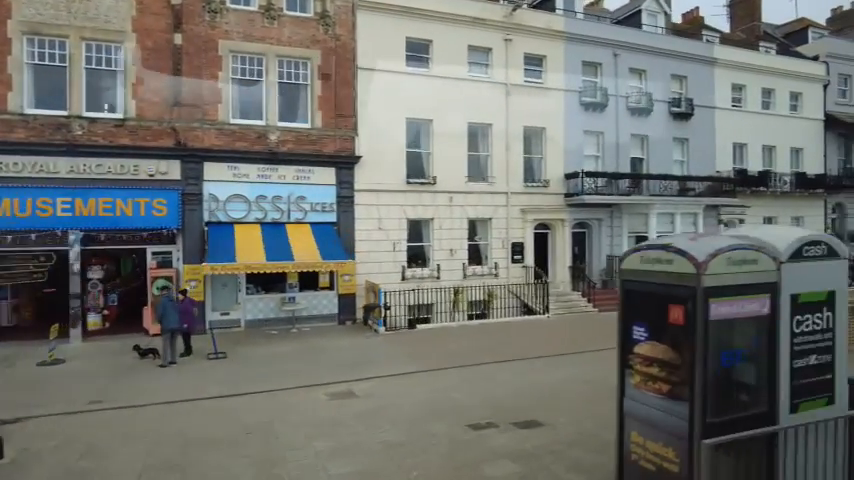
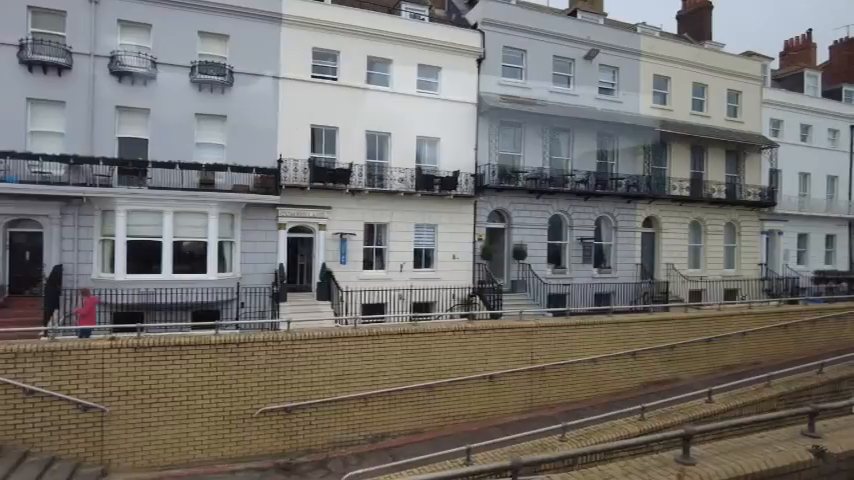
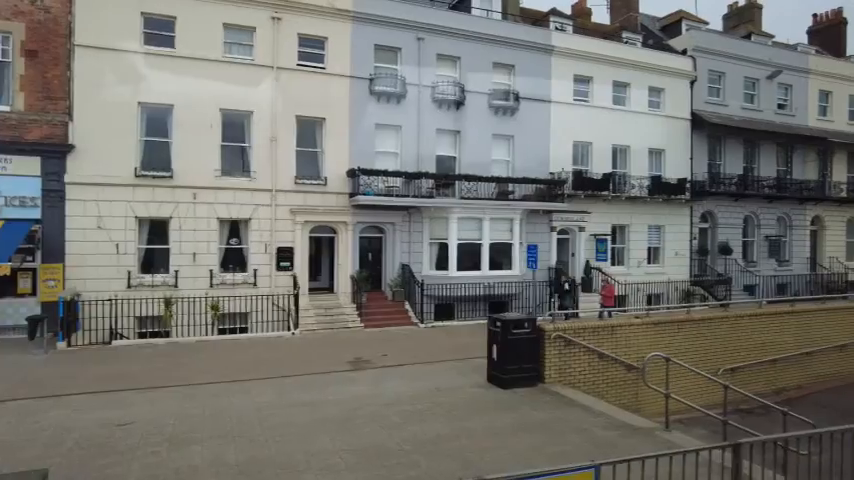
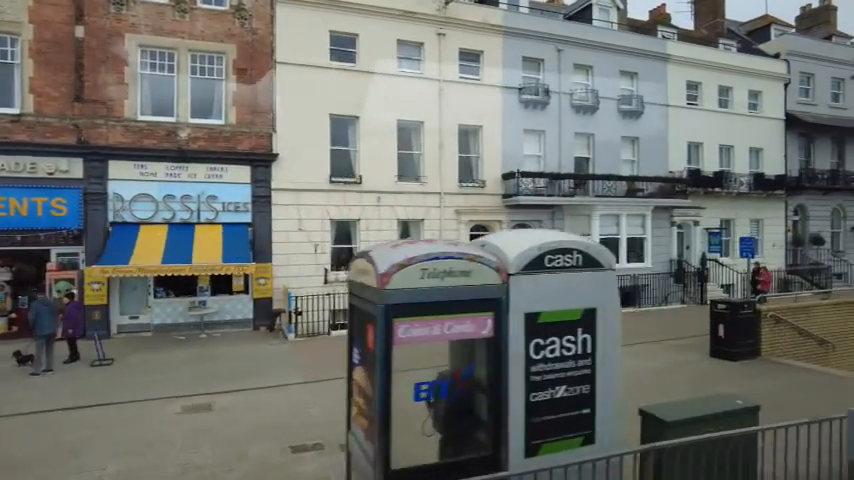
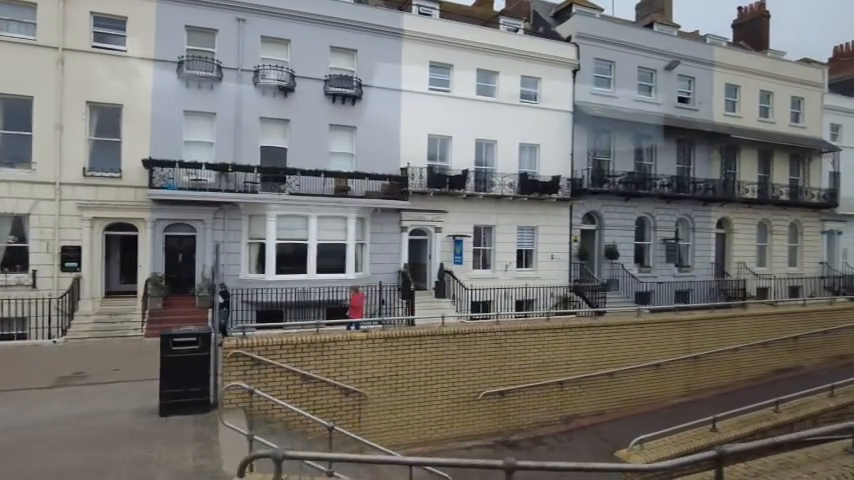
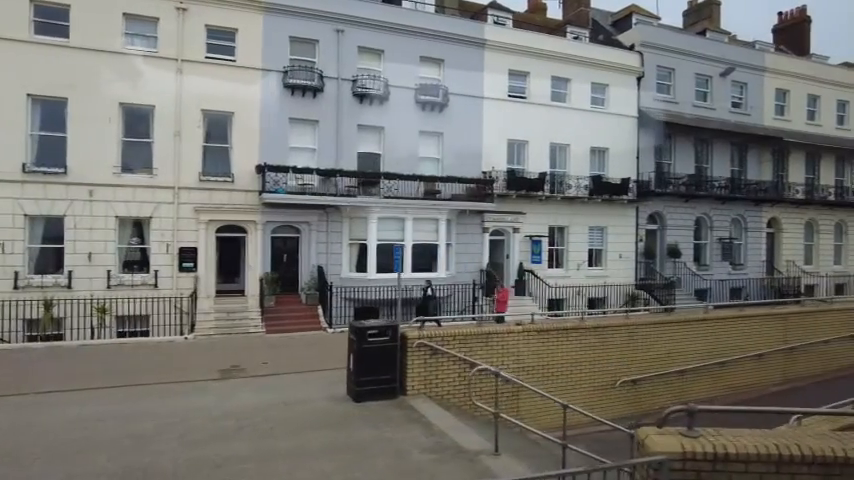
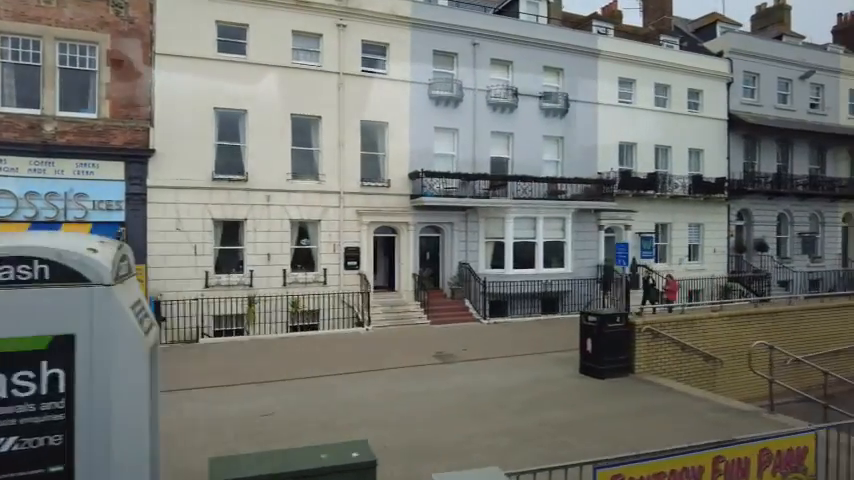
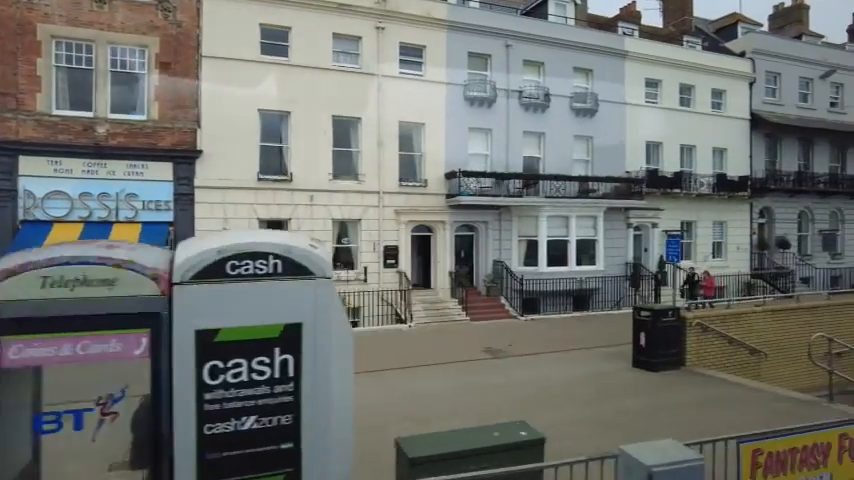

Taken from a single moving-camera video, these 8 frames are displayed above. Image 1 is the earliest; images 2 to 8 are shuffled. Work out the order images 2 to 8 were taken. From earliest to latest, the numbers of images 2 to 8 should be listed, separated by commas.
4, 8, 7, 3, 6, 5, 2
